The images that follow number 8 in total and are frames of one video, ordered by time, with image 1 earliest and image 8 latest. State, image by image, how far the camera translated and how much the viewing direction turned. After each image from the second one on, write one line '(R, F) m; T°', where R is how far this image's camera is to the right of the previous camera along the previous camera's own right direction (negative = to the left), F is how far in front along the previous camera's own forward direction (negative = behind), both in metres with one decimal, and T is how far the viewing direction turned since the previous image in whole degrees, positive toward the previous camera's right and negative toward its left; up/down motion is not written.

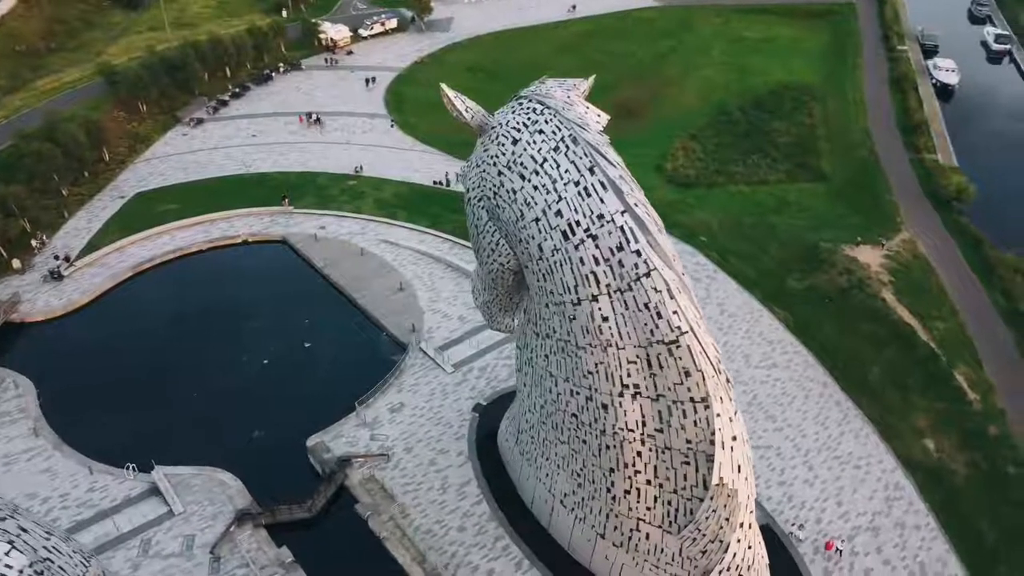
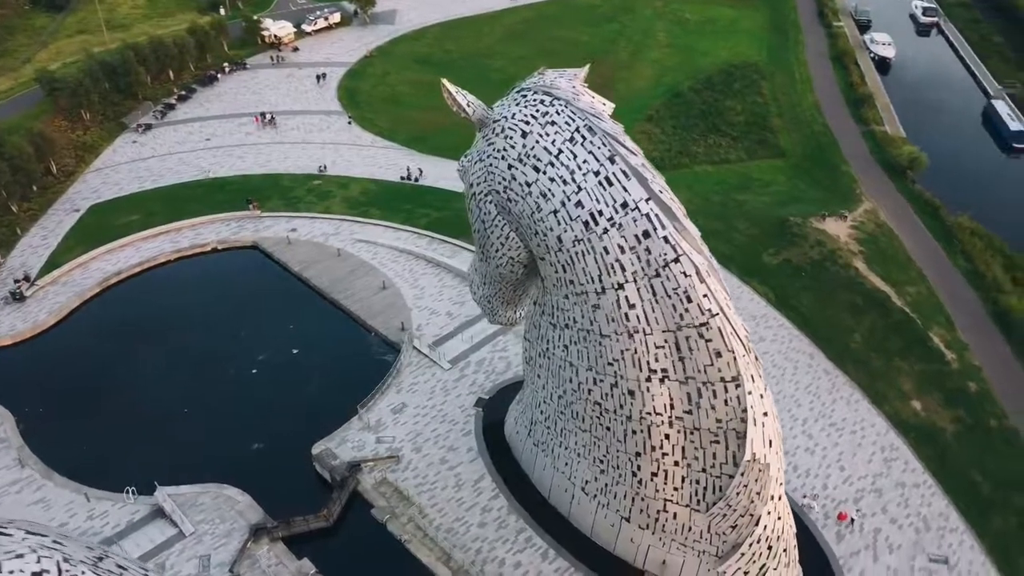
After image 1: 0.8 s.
(-1.8, +0.1) m; +5°
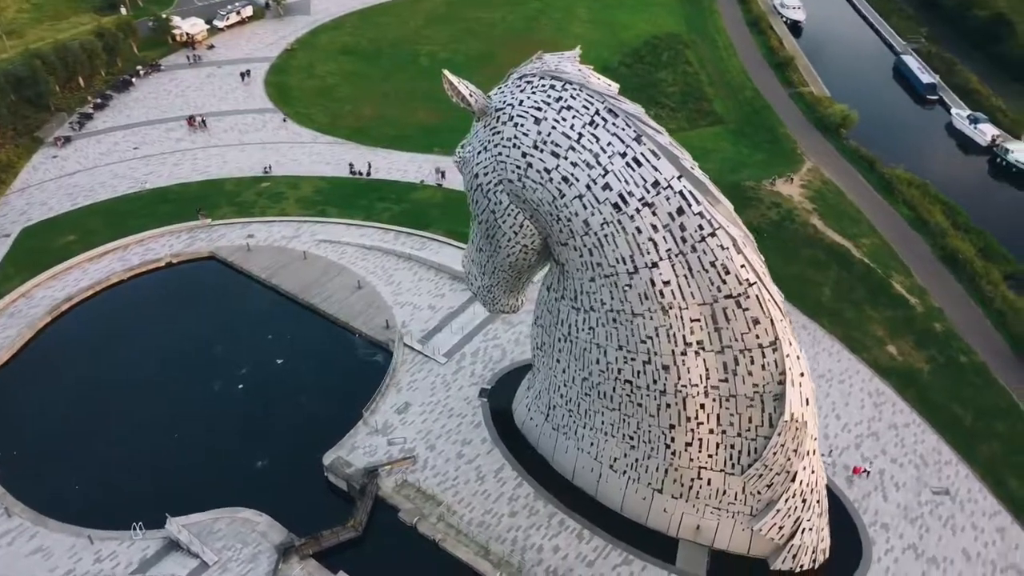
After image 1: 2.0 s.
(-2.6, +0.3) m; +7°
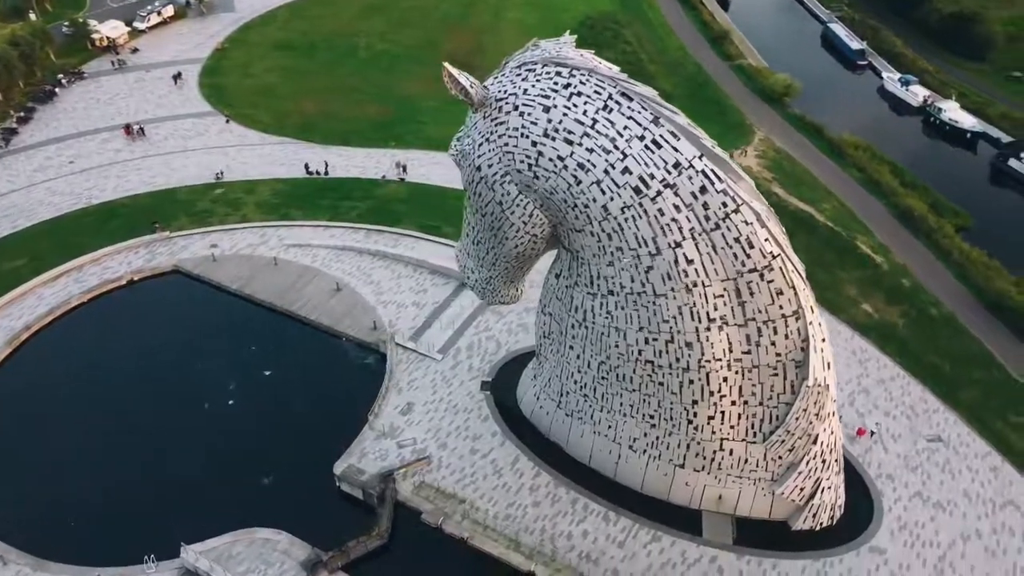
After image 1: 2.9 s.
(-2.1, +0.2) m; +6°
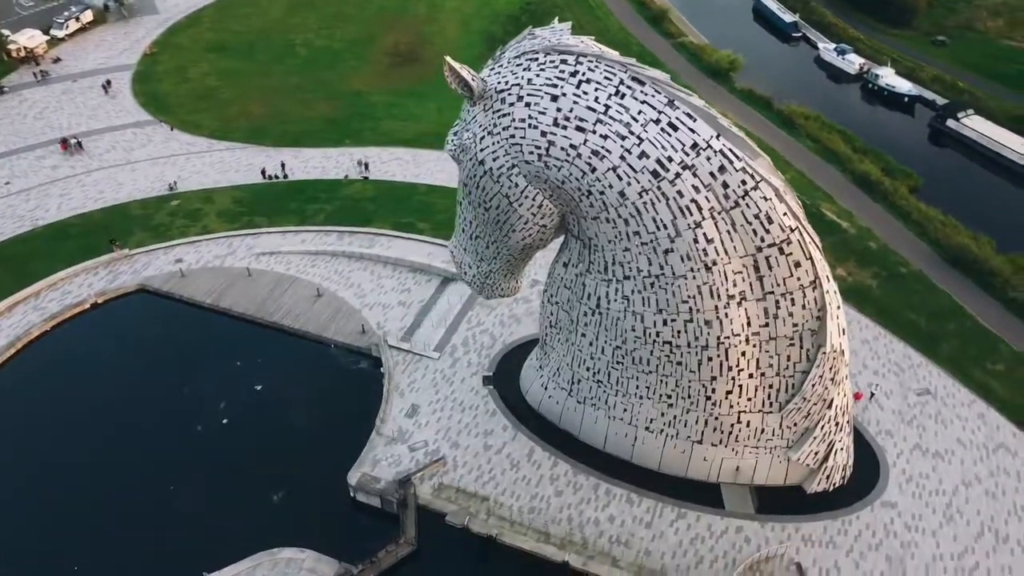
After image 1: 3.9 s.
(-2.0, +0.3) m; +5°
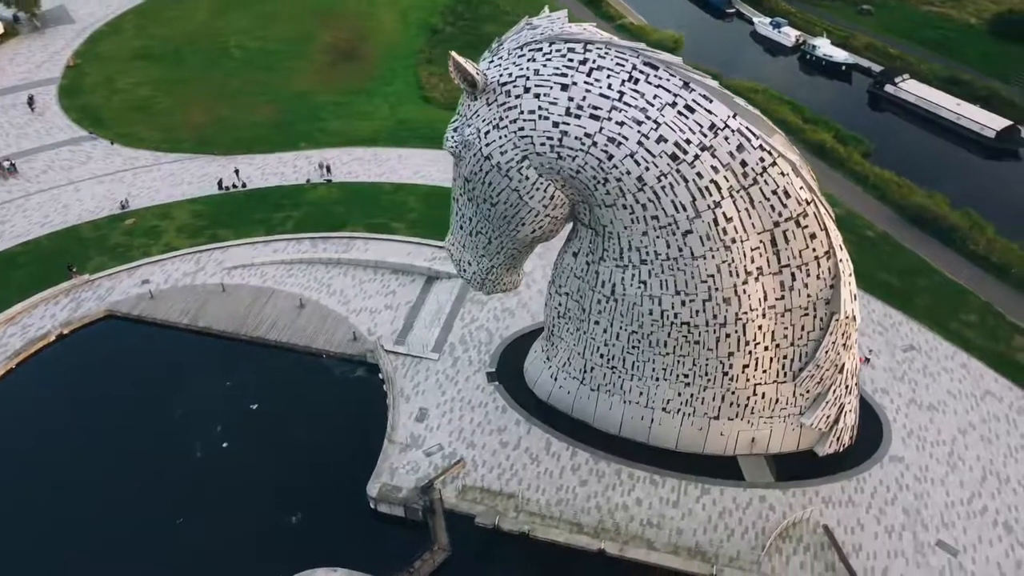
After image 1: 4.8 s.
(-2.1, +0.3) m; +6°
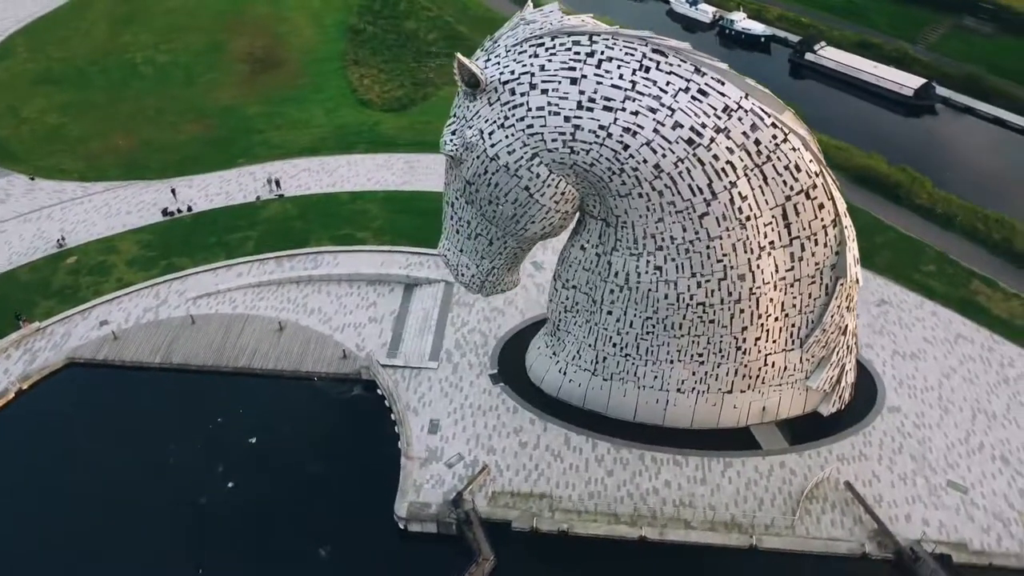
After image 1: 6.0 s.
(-2.6, +0.4) m; +7°
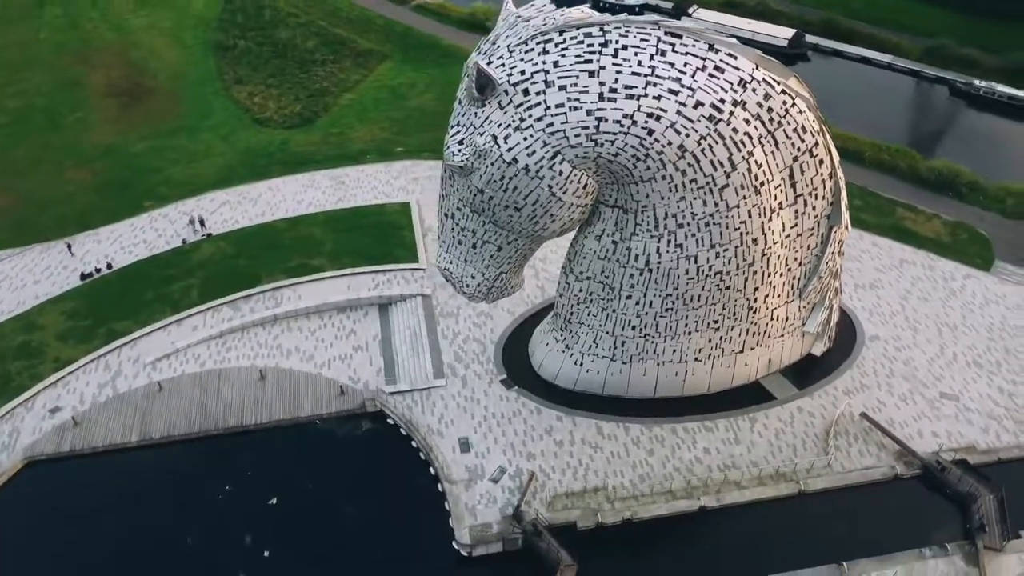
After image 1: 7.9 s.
(-4.2, +0.8) m; +11°
